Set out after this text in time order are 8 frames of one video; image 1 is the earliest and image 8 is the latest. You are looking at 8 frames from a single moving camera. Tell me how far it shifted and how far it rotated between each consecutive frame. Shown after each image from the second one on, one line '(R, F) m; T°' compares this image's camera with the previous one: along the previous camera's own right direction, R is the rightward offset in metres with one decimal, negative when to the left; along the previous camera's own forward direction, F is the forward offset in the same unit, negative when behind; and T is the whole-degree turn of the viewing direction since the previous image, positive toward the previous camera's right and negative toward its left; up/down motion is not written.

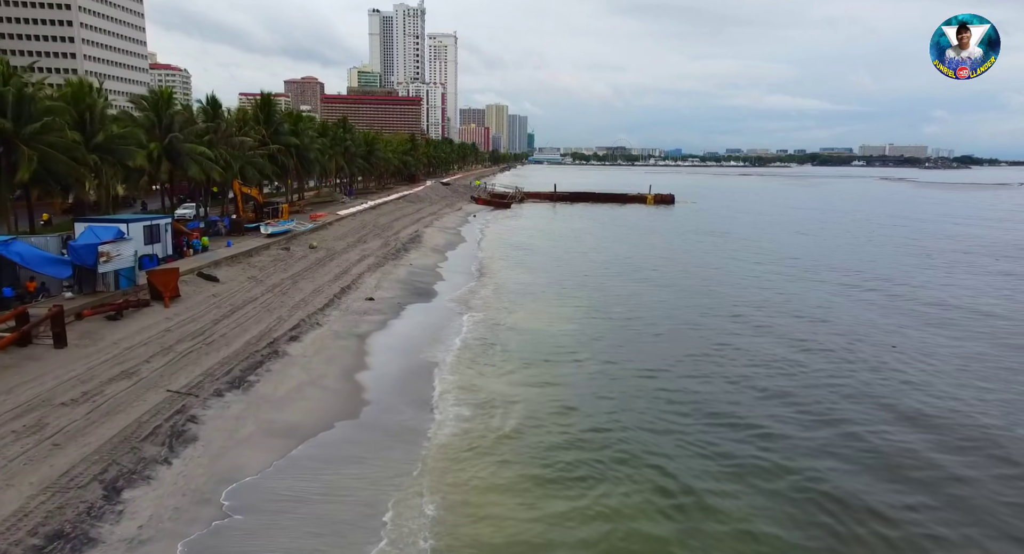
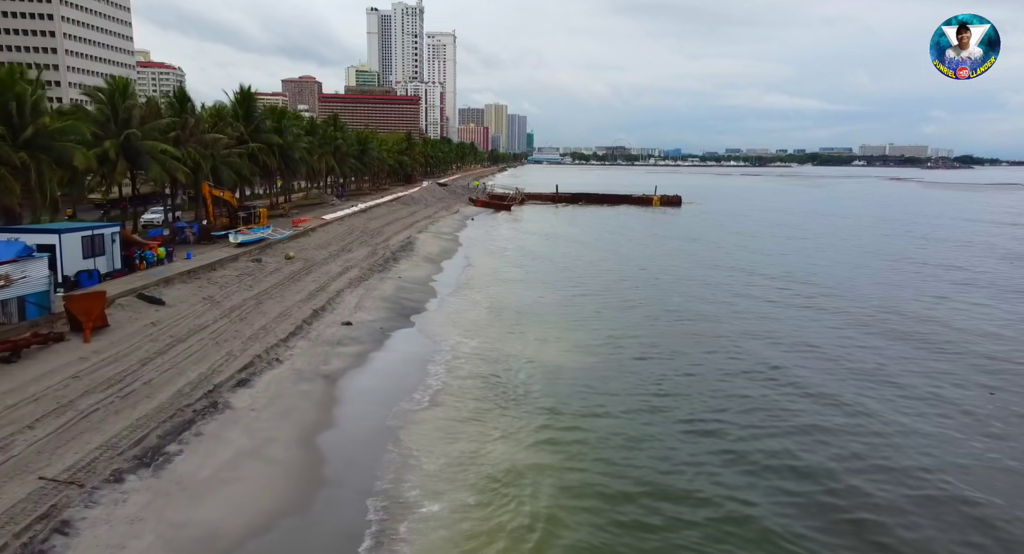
(-0.1, +3.4) m; 0°
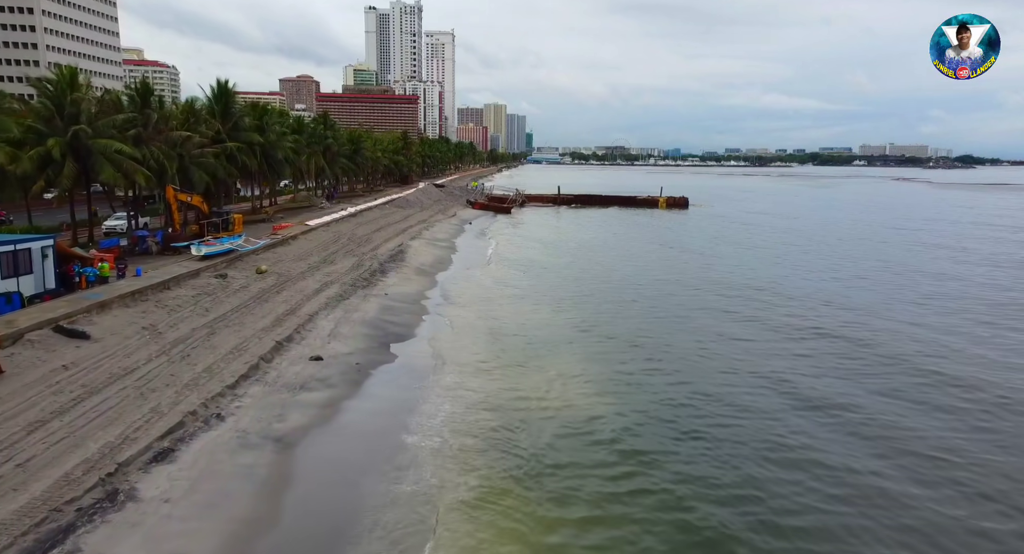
(-0.1, +3.2) m; 0°
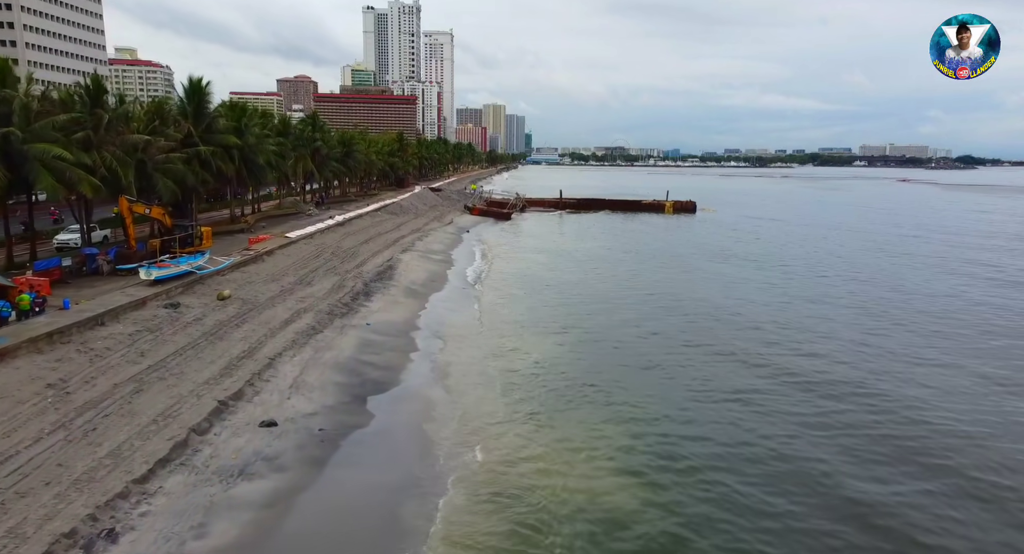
(-0.1, +3.3) m; 0°
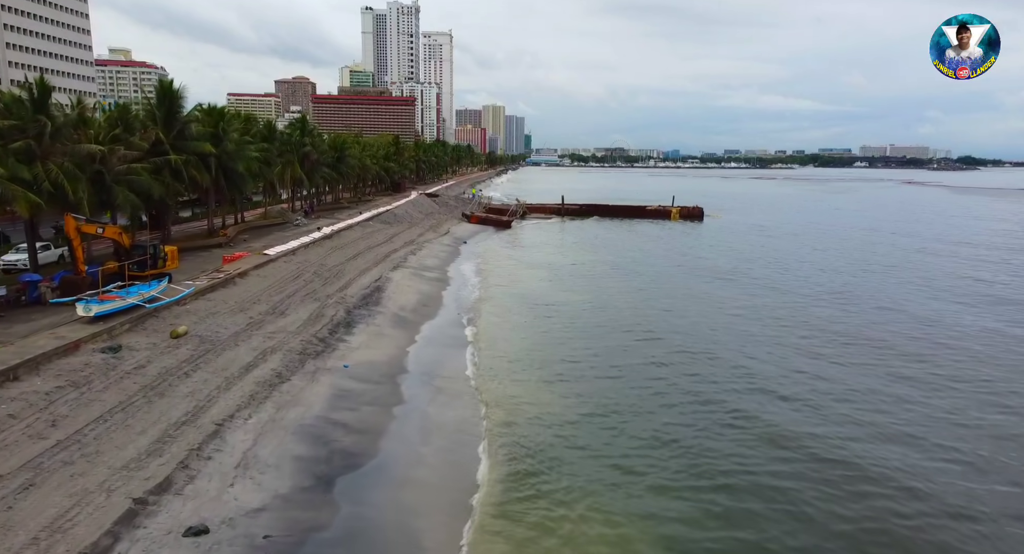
(0.0, +2.9) m; 0°
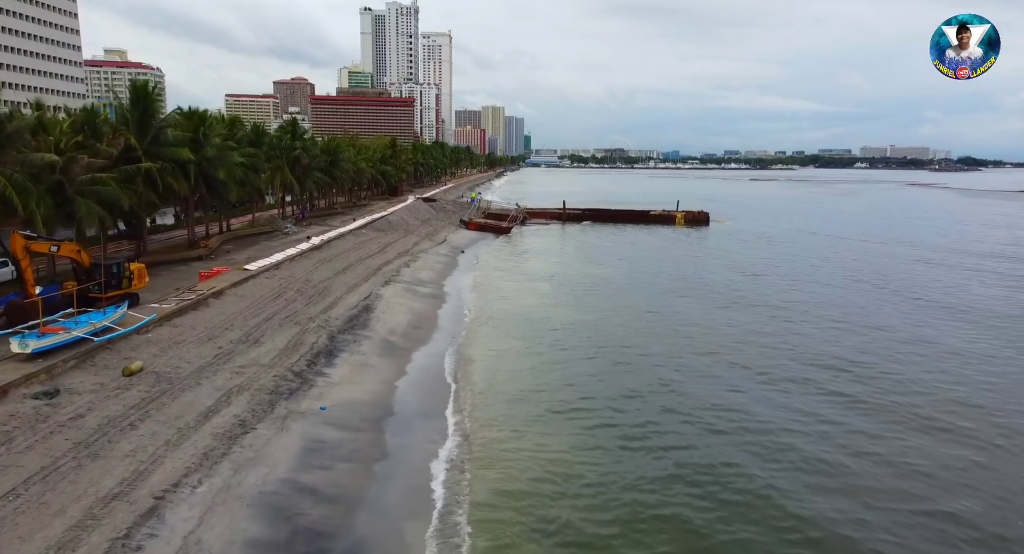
(0.0, +2.2) m; 0°
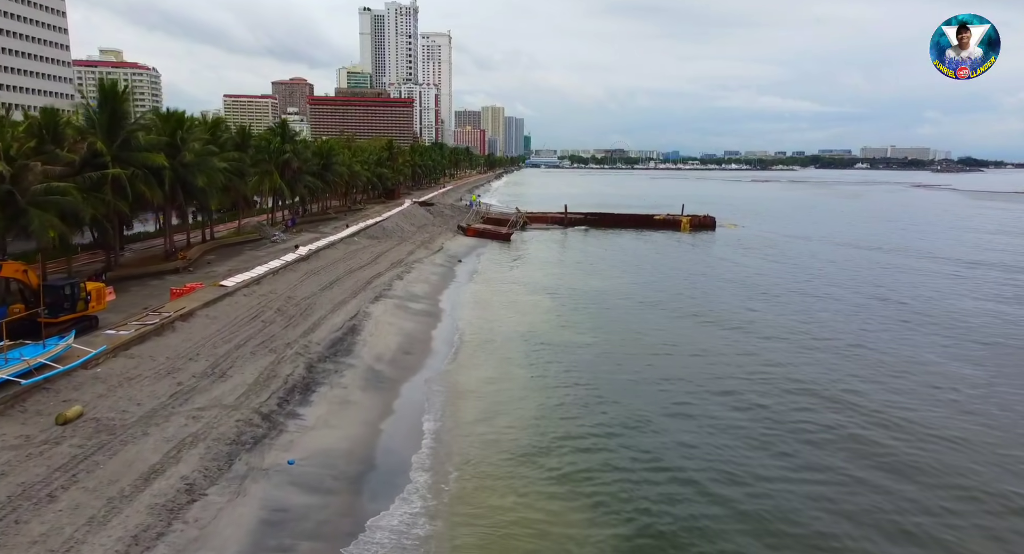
(0.0, +2.2) m; 0°
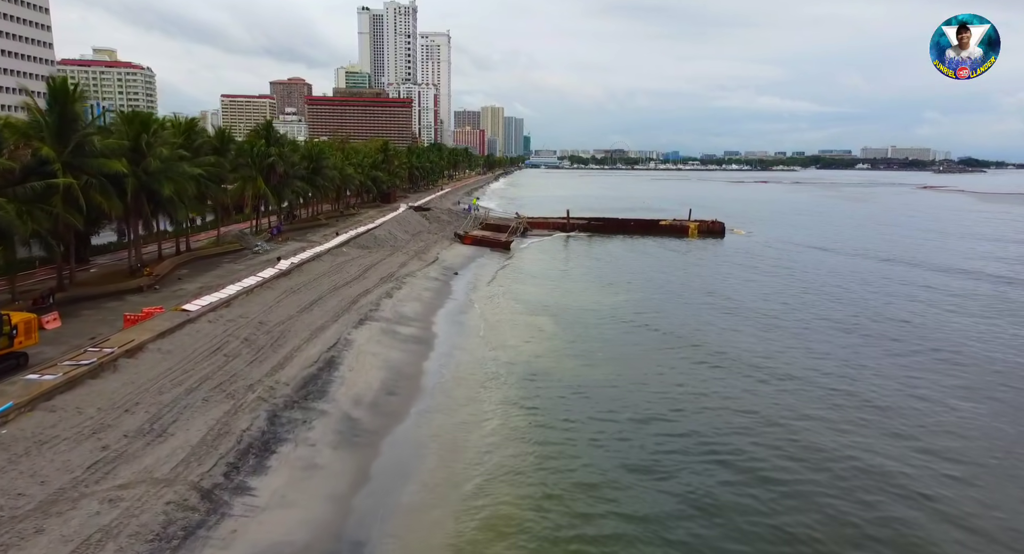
(0.0, +3.0) m; 0°
